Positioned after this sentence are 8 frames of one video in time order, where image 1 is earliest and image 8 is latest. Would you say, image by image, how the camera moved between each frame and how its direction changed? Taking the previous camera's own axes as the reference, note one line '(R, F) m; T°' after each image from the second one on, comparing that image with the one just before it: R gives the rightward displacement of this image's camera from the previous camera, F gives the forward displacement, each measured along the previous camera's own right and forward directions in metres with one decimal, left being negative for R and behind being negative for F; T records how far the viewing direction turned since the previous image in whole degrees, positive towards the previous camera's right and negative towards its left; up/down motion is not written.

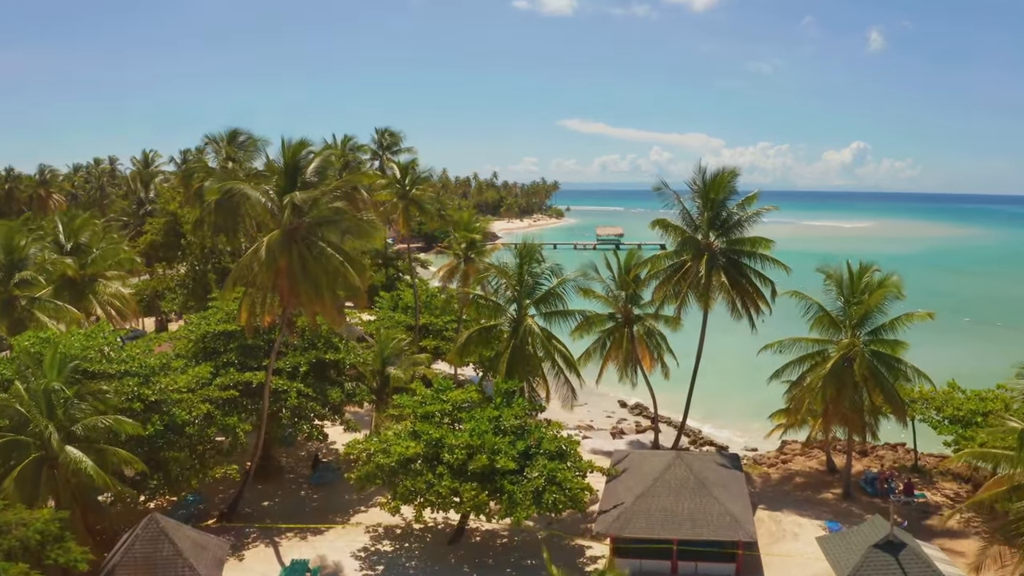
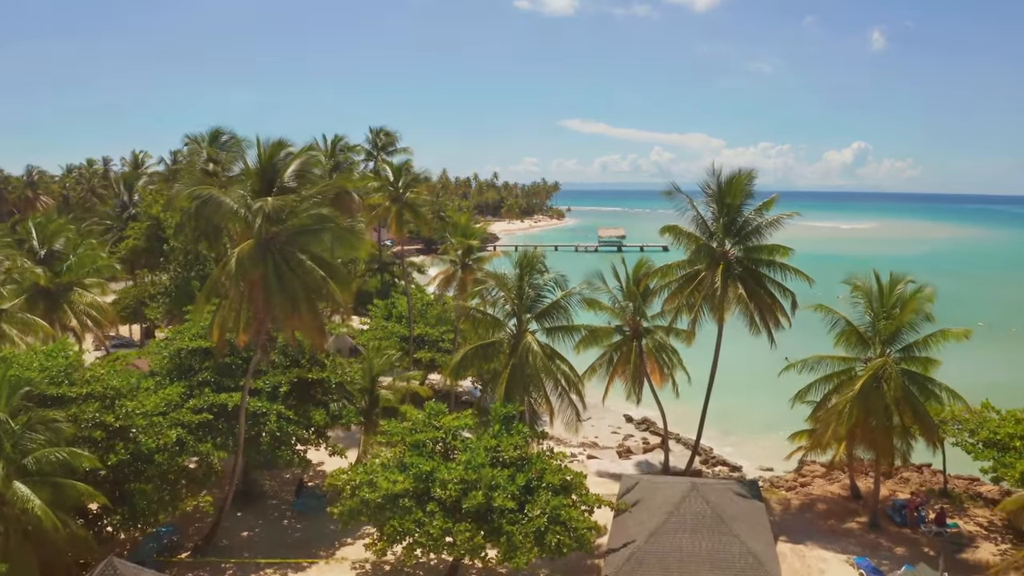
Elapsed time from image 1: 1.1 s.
(0.0, +1.4) m; 0°
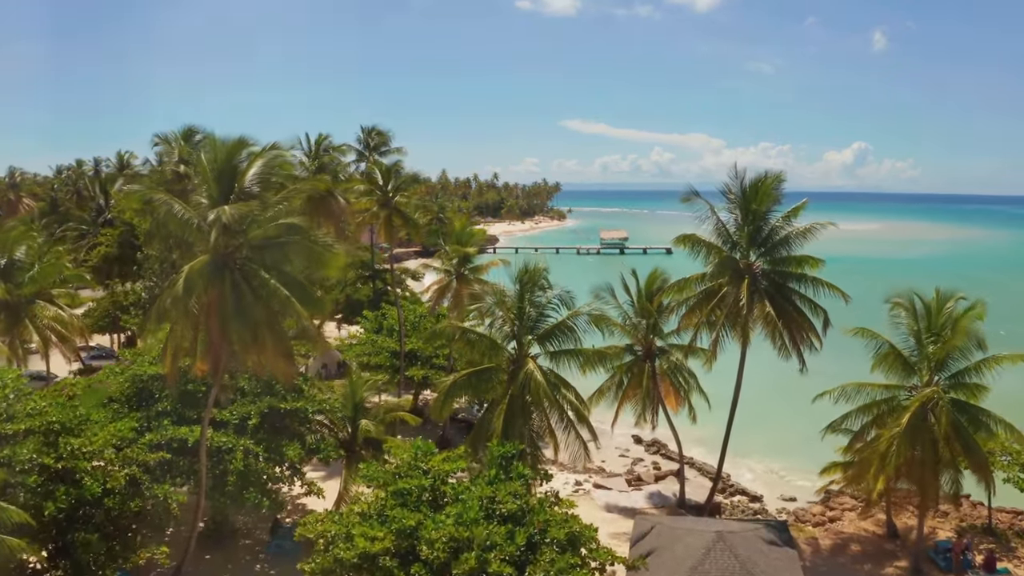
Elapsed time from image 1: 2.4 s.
(0.0, +1.9) m; 0°
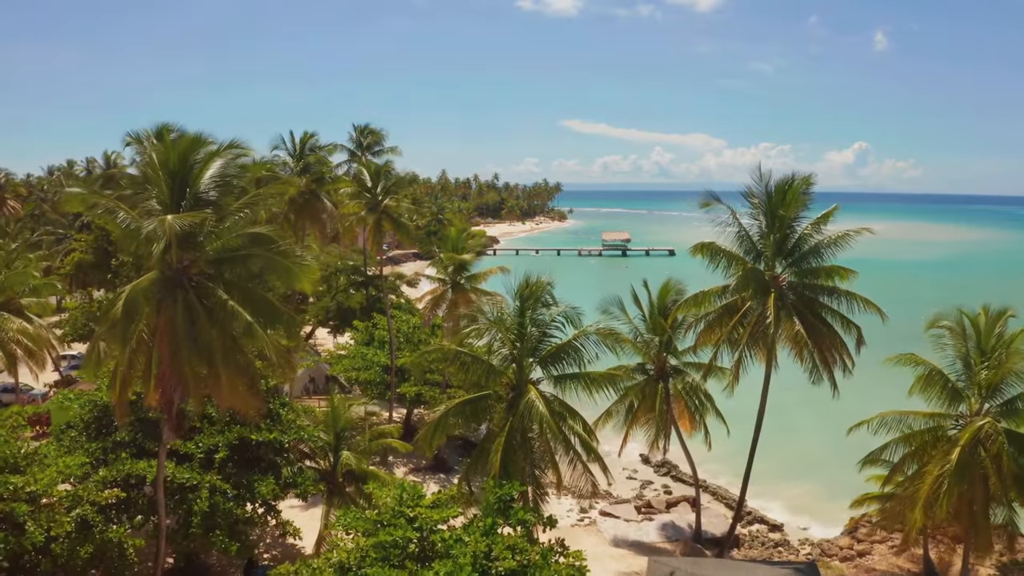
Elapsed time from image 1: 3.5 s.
(0.0, +1.6) m; 0°
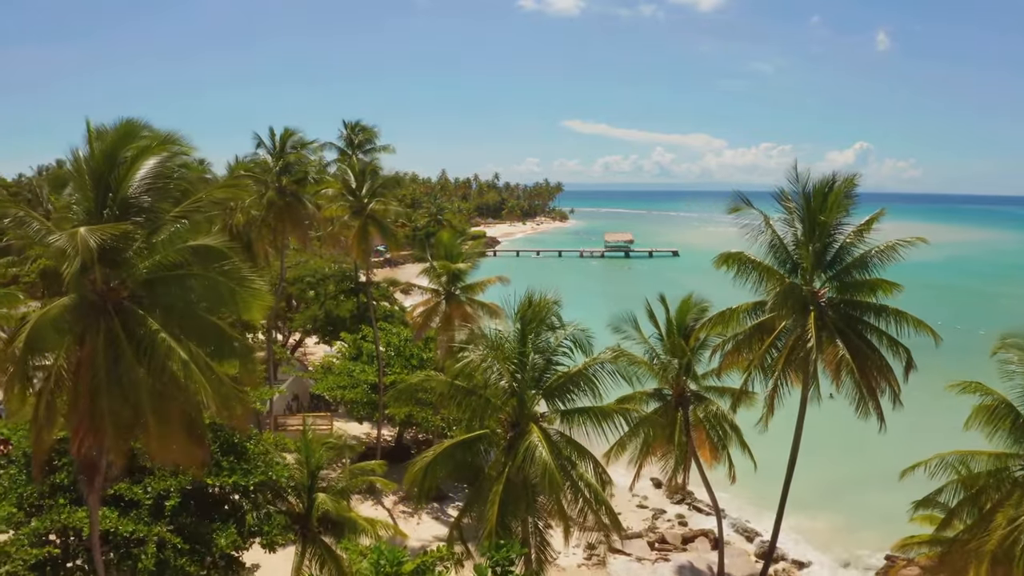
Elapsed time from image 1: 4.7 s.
(0.0, +1.8) m; 0°
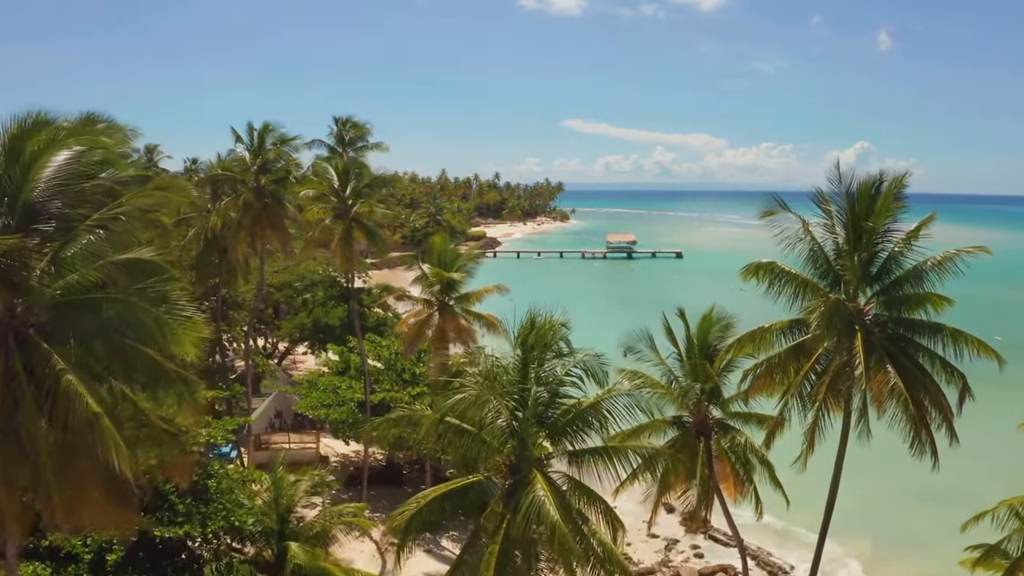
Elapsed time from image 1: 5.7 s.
(0.0, +1.6) m; 0°
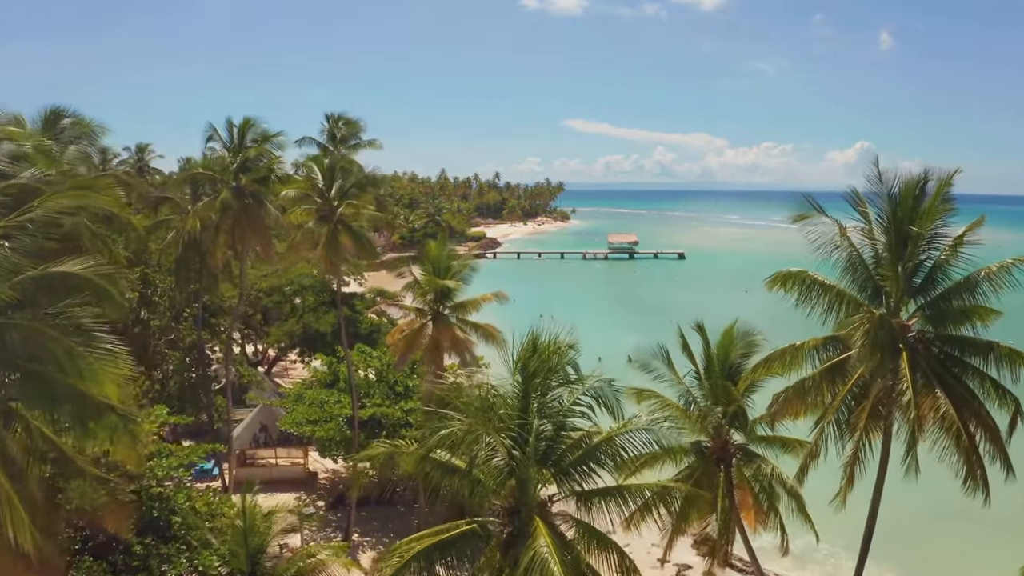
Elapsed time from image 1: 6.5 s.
(0.0, +1.2) m; 0°
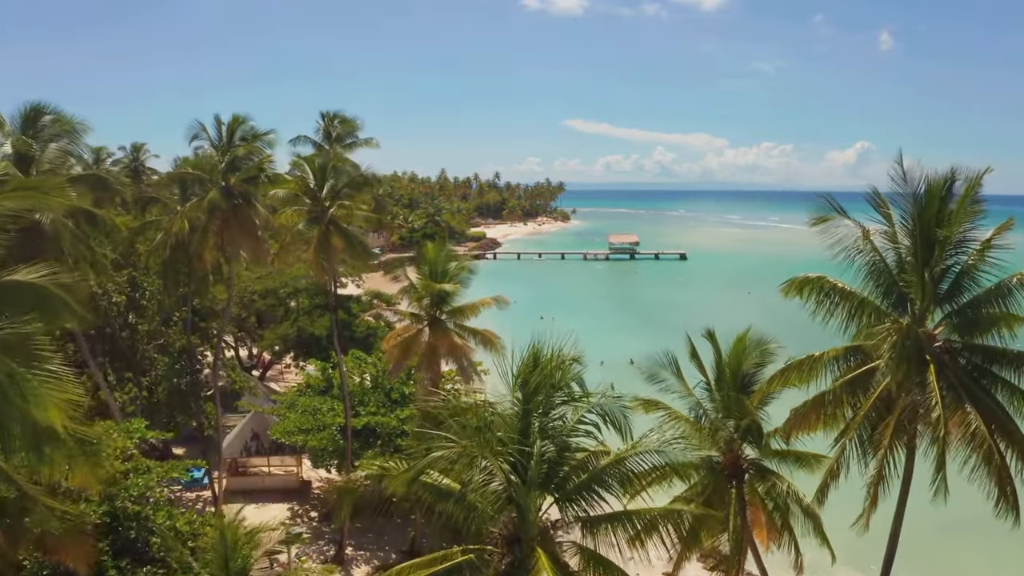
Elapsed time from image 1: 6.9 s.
(0.0, +0.6) m; 0°
